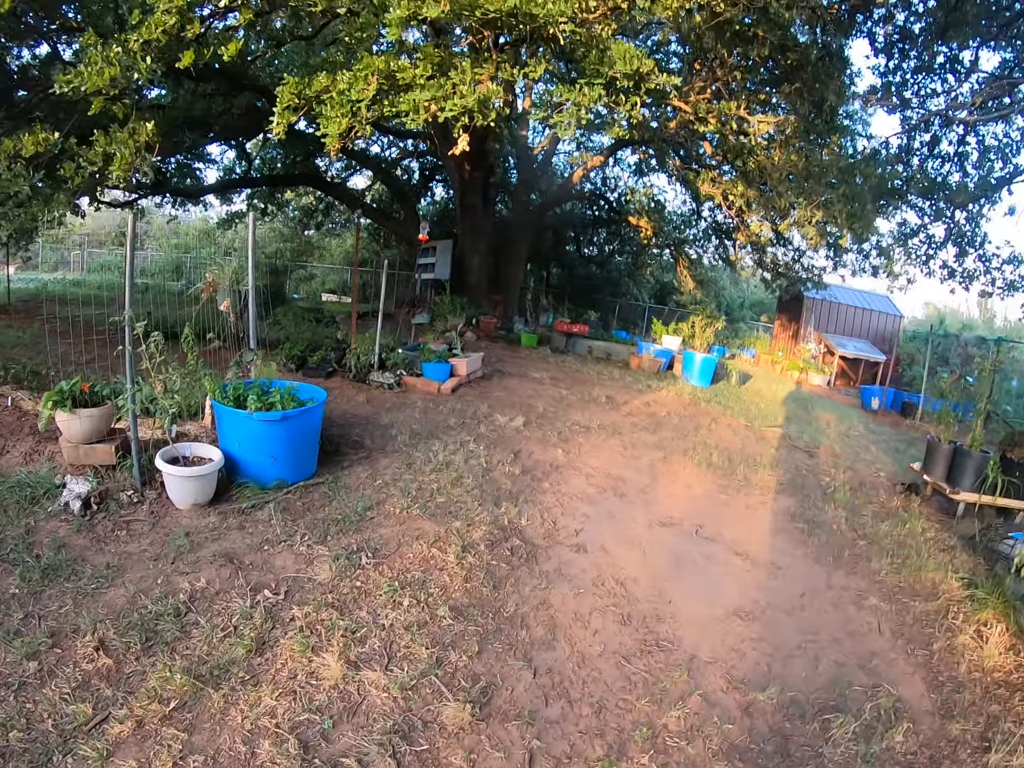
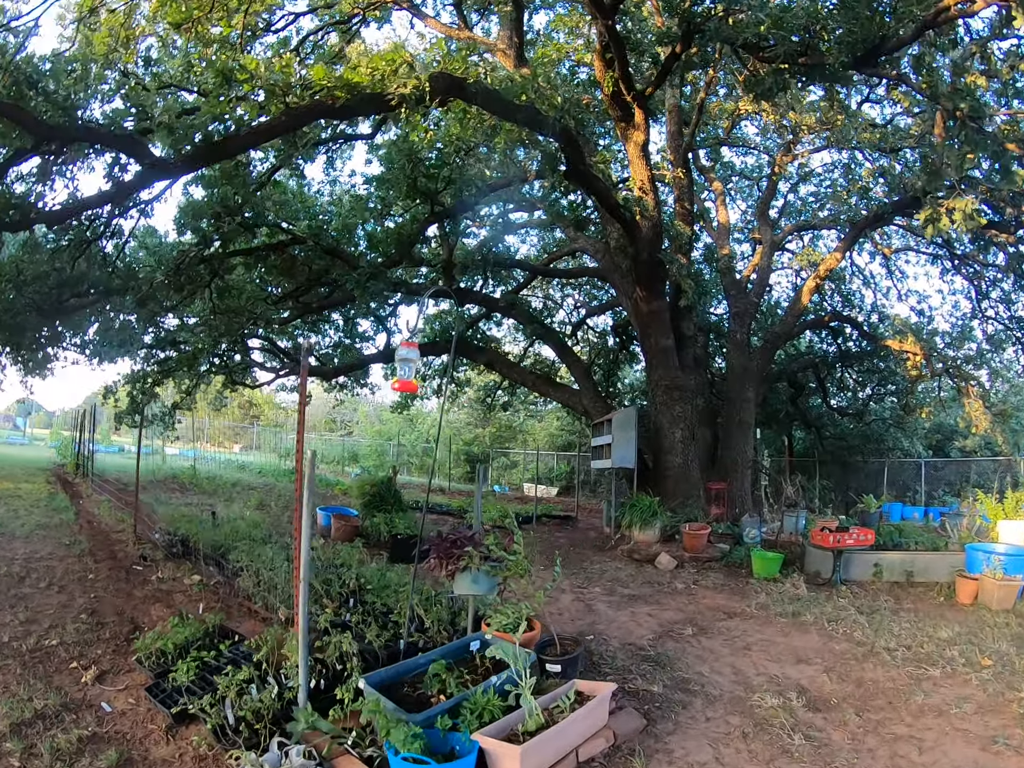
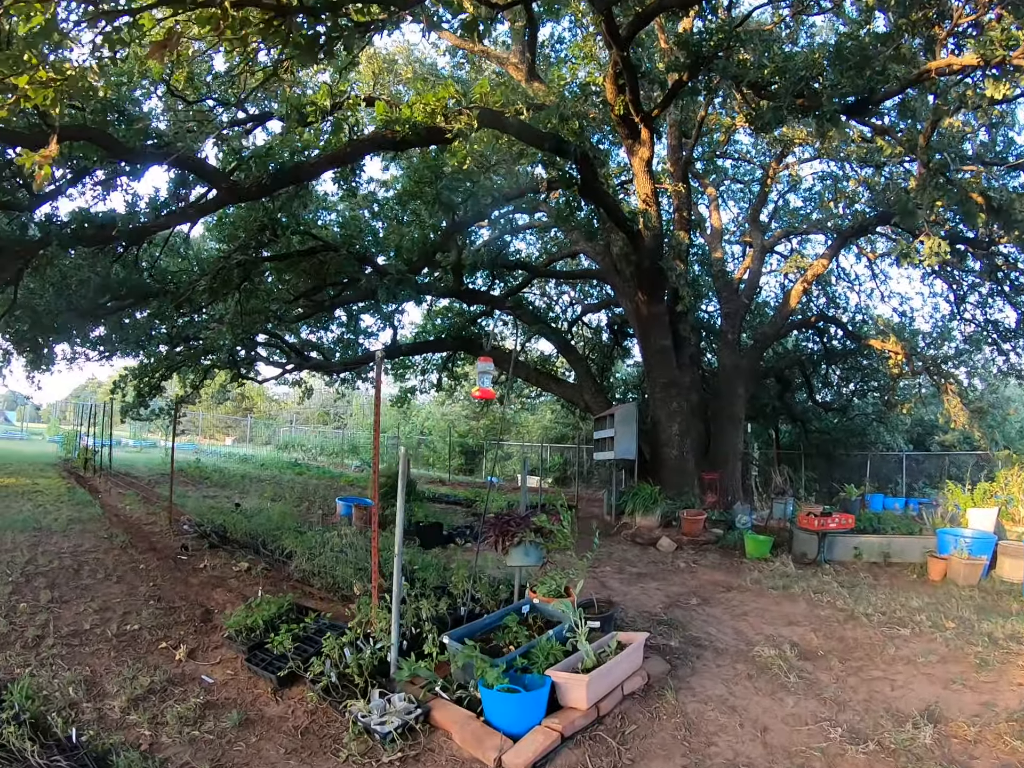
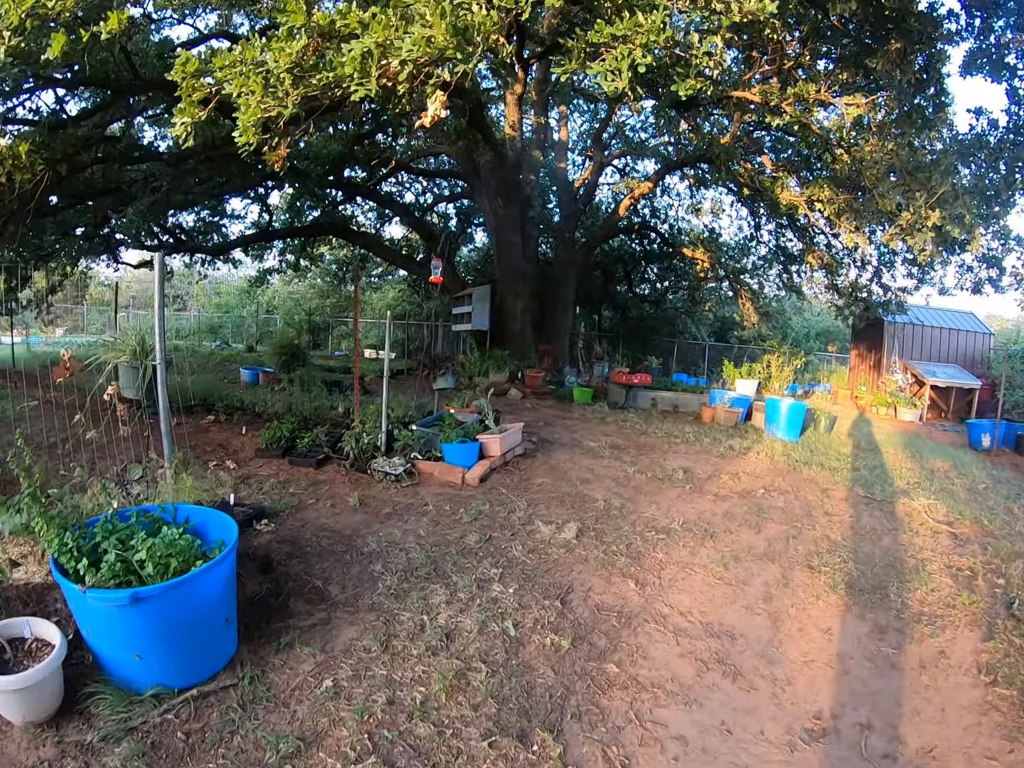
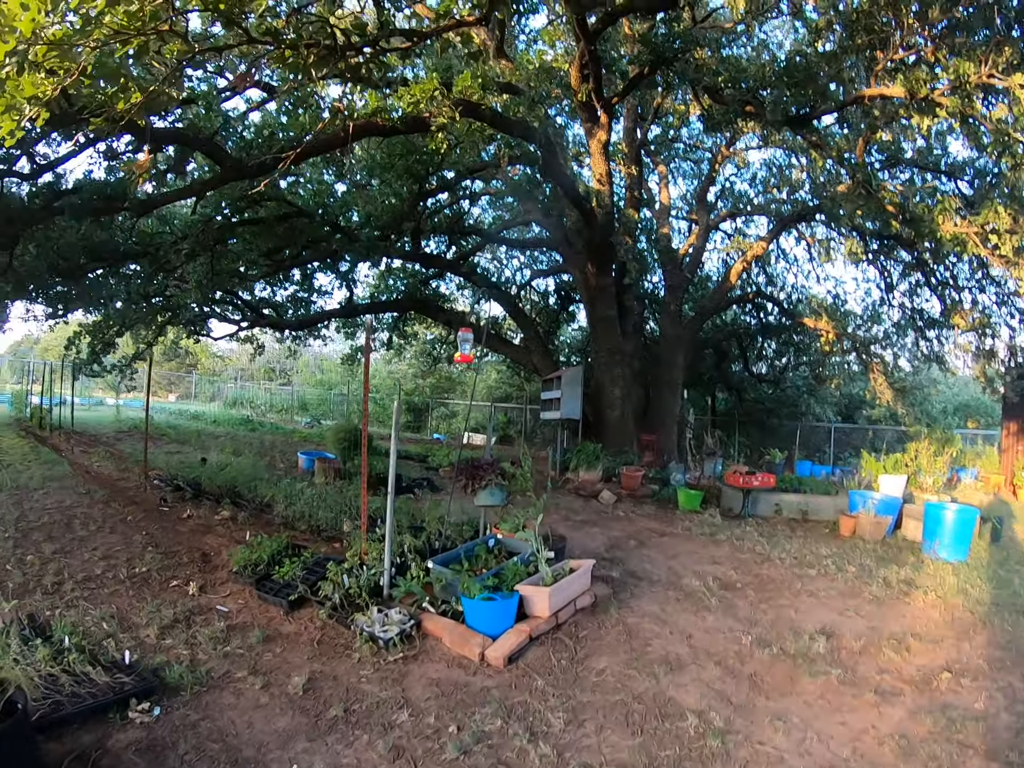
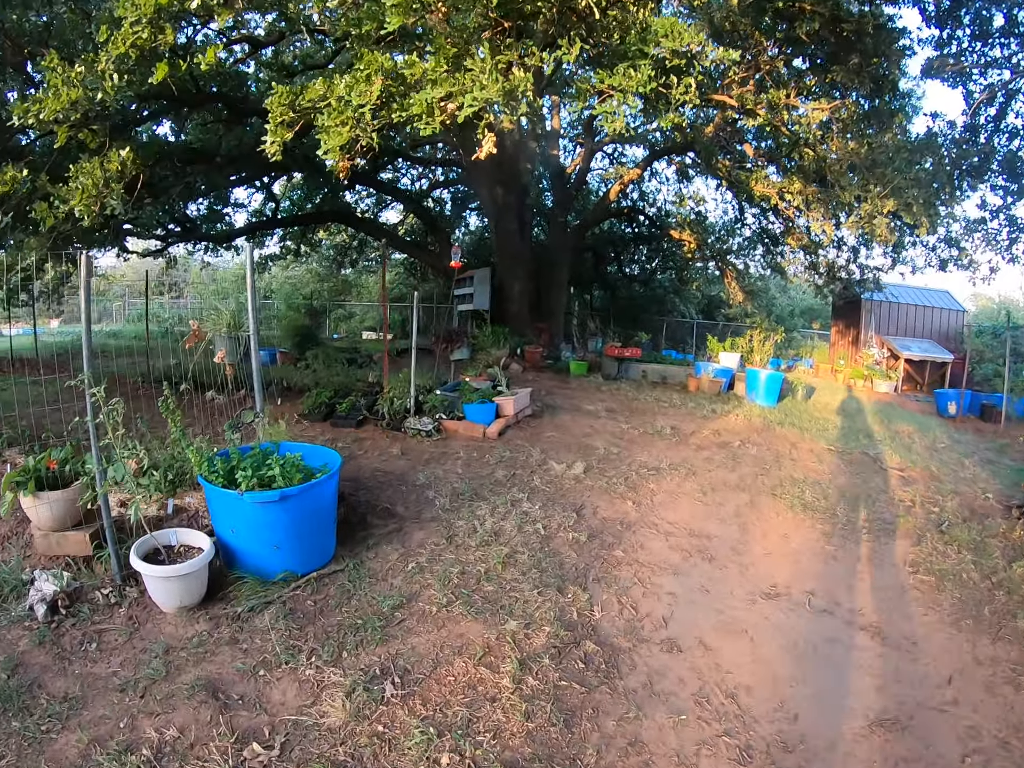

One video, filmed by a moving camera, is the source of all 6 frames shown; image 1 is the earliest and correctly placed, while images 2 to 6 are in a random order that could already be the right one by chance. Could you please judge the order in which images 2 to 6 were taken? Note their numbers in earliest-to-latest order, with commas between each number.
6, 4, 5, 3, 2
